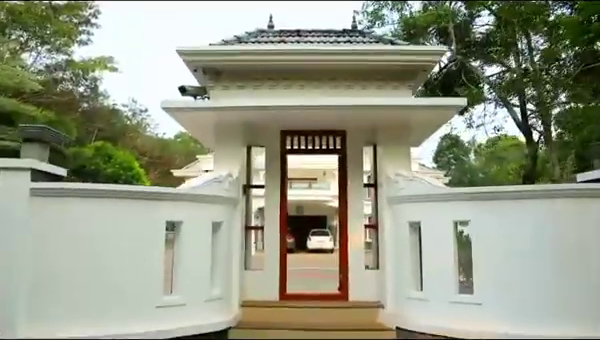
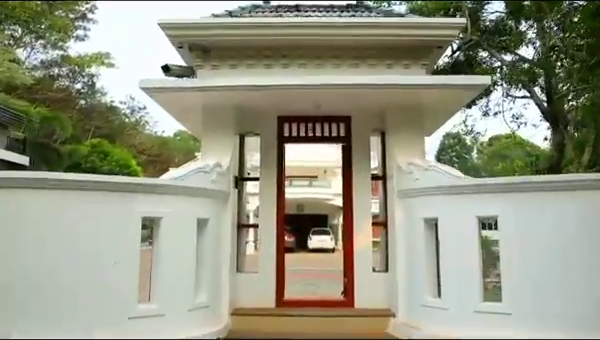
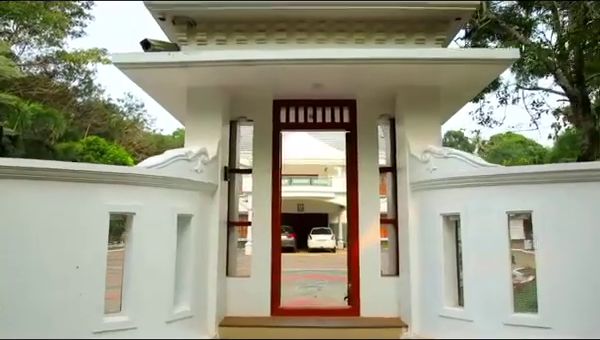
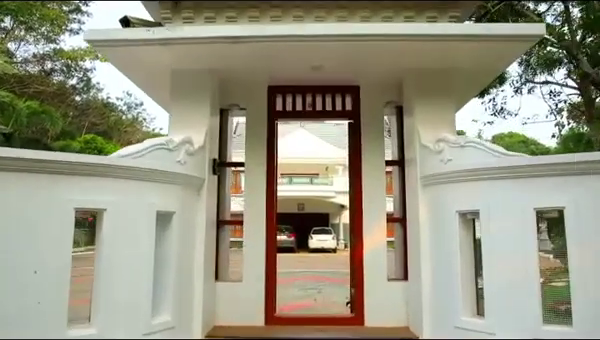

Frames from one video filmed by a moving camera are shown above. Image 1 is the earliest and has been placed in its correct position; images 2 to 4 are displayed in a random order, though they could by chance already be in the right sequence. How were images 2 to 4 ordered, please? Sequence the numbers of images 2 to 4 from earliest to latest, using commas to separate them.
2, 3, 4
